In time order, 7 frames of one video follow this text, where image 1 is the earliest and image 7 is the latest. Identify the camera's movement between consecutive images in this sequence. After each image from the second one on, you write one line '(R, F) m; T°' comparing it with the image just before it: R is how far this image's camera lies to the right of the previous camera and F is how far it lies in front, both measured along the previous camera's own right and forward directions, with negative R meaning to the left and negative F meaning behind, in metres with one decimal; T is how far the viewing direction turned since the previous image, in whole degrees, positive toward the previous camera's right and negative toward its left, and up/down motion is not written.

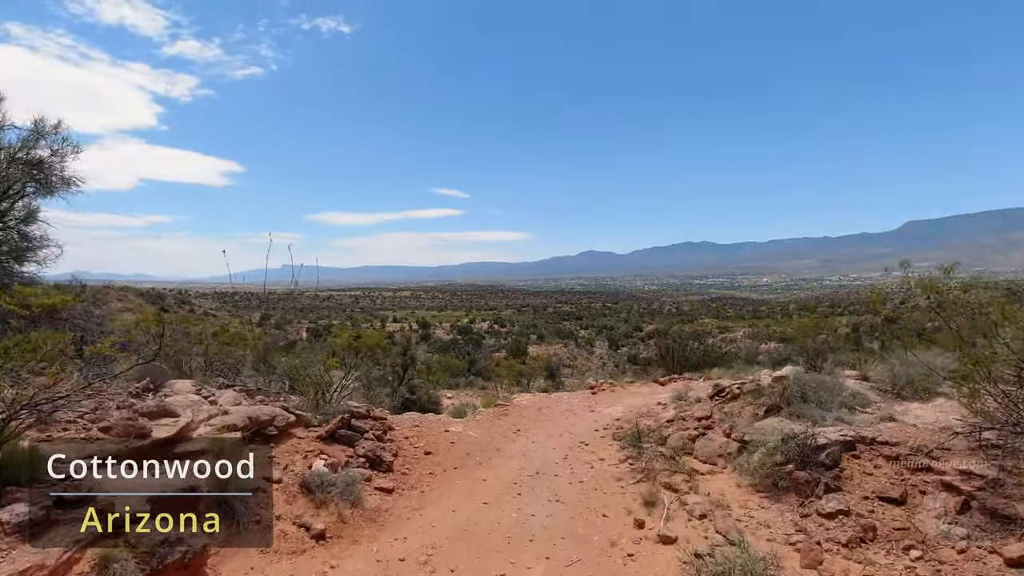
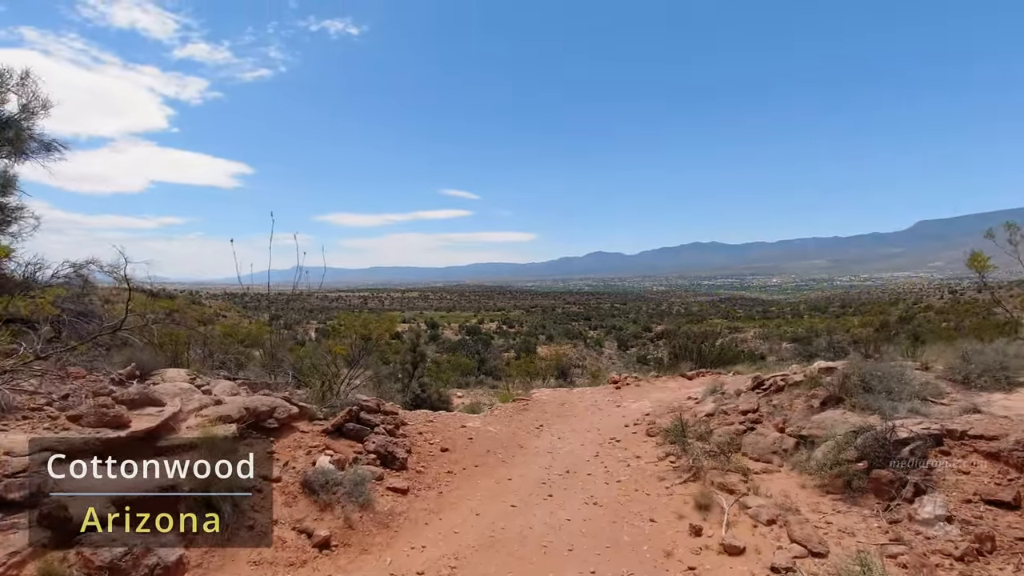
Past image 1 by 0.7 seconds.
(-0.1, +0.4) m; -1°
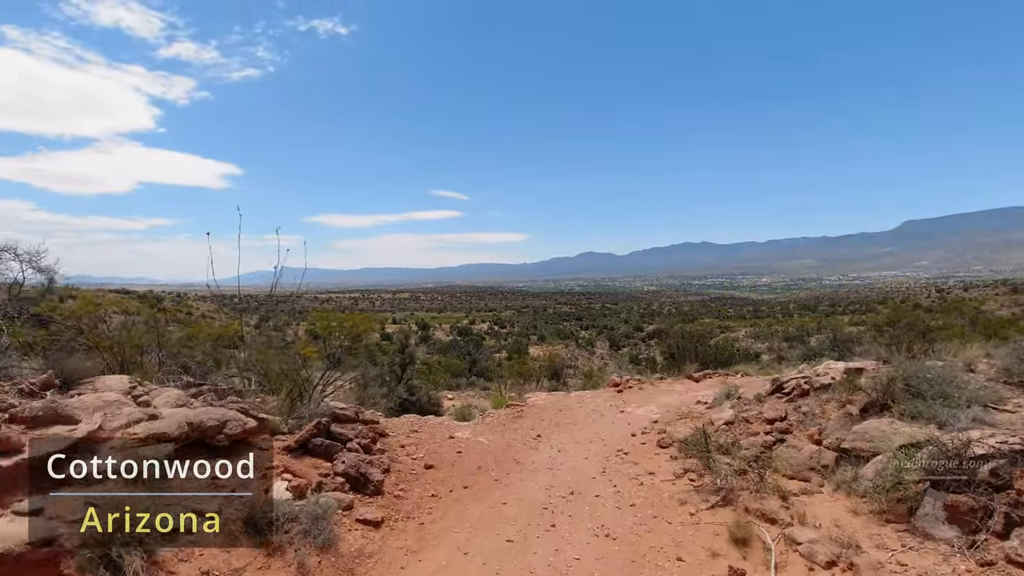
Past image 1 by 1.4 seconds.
(0.0, +0.5) m; +1°
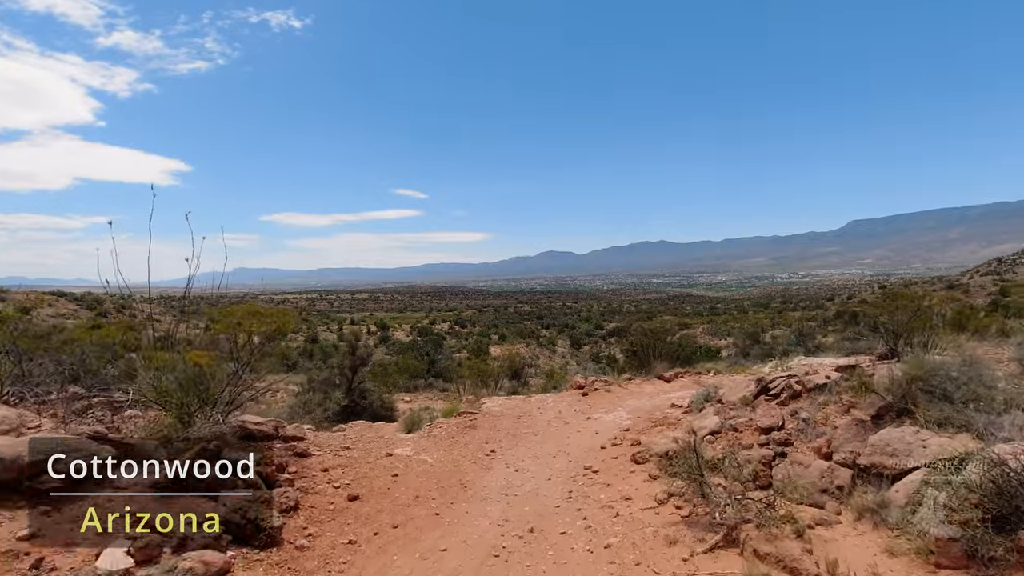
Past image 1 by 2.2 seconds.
(+0.1, +0.7) m; +4°
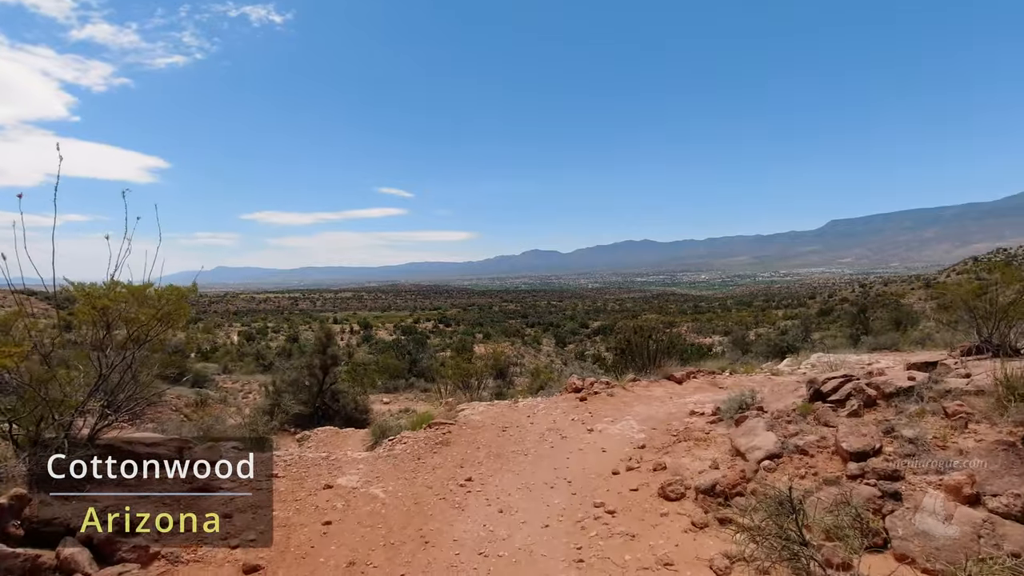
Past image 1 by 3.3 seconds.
(0.0, +0.9) m; +2°
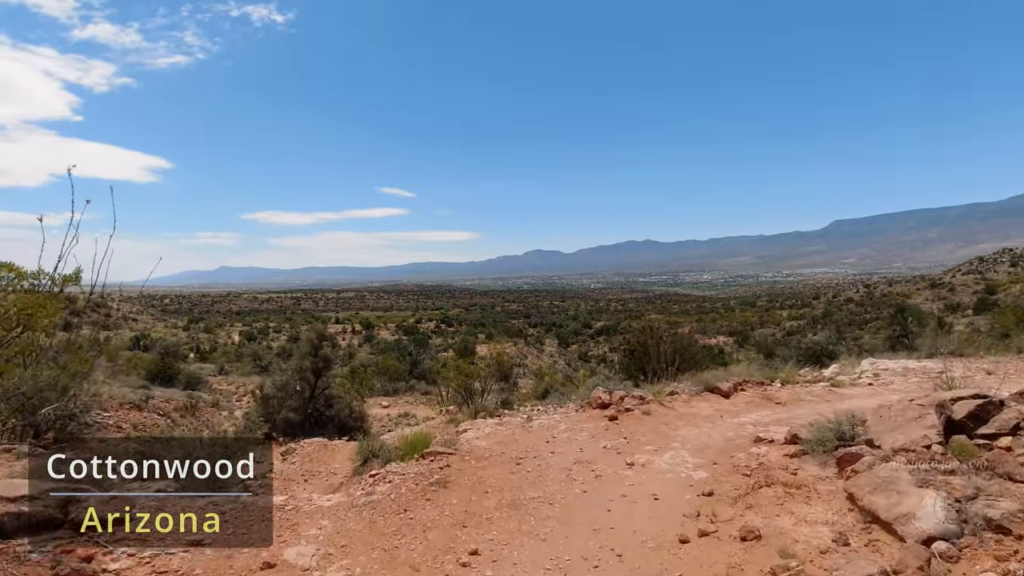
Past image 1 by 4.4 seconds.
(-0.1, +0.8) m; 0°
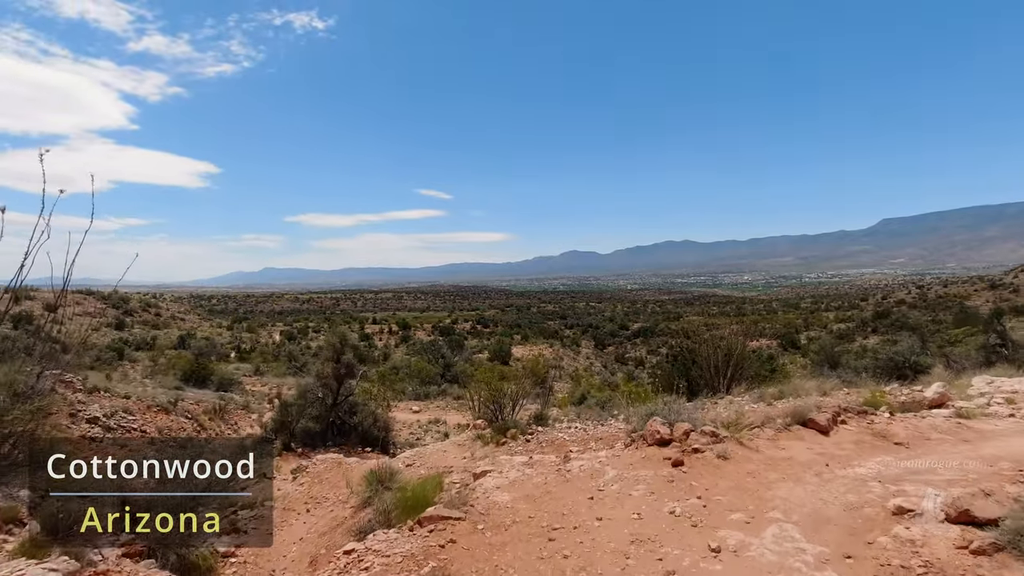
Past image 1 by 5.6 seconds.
(0.0, +0.9) m; -4°
